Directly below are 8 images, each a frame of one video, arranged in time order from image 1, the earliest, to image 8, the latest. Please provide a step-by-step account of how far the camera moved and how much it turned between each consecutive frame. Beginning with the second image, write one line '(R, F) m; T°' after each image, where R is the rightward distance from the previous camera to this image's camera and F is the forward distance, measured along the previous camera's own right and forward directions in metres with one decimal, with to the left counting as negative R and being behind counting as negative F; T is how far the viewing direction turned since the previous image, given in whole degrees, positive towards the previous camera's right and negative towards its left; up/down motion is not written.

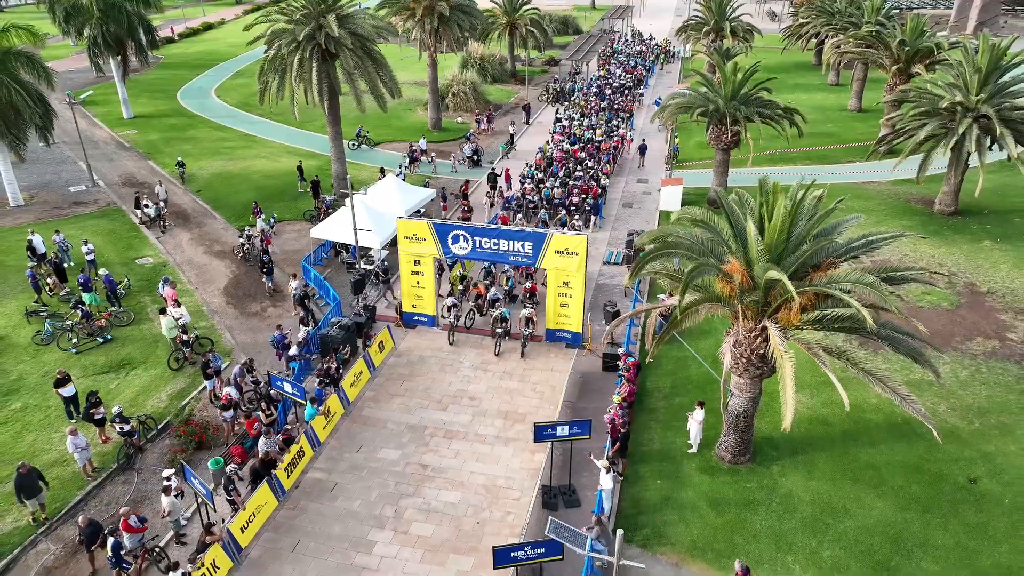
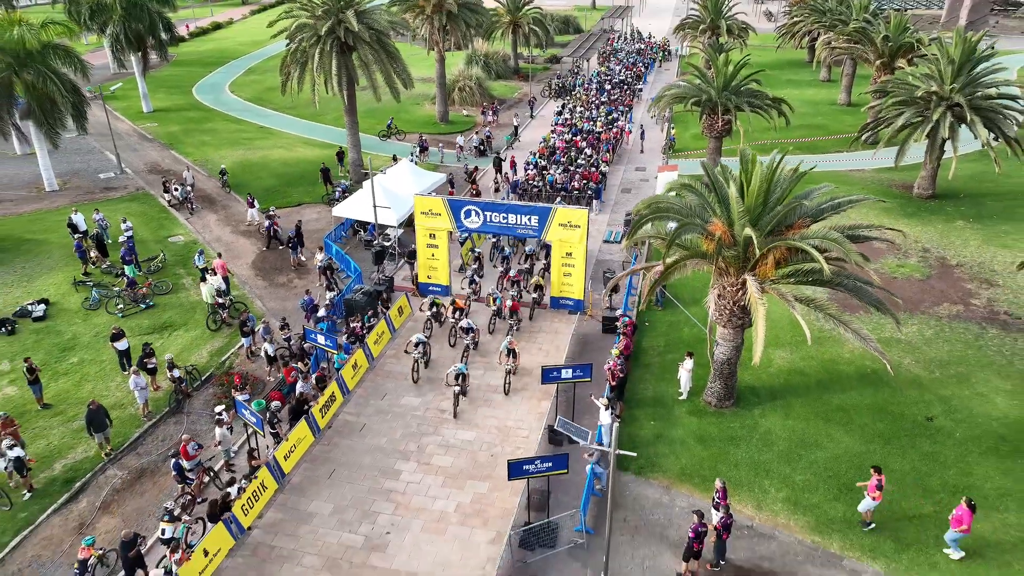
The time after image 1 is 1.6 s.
(-0.3, -2.1) m; 0°
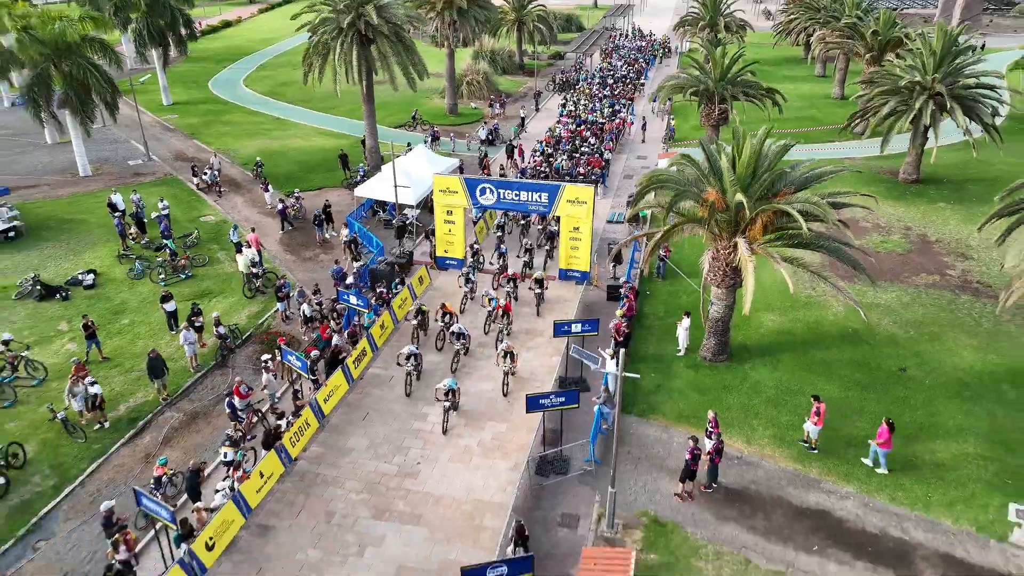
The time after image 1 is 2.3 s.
(-0.4, -2.1) m; 0°
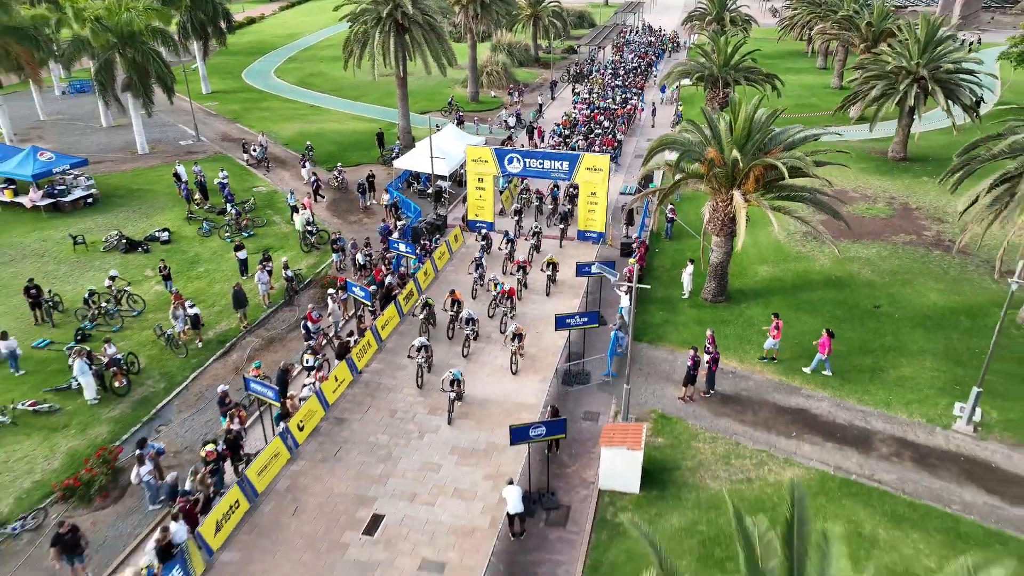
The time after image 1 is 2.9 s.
(-0.7, -3.5) m; -1°
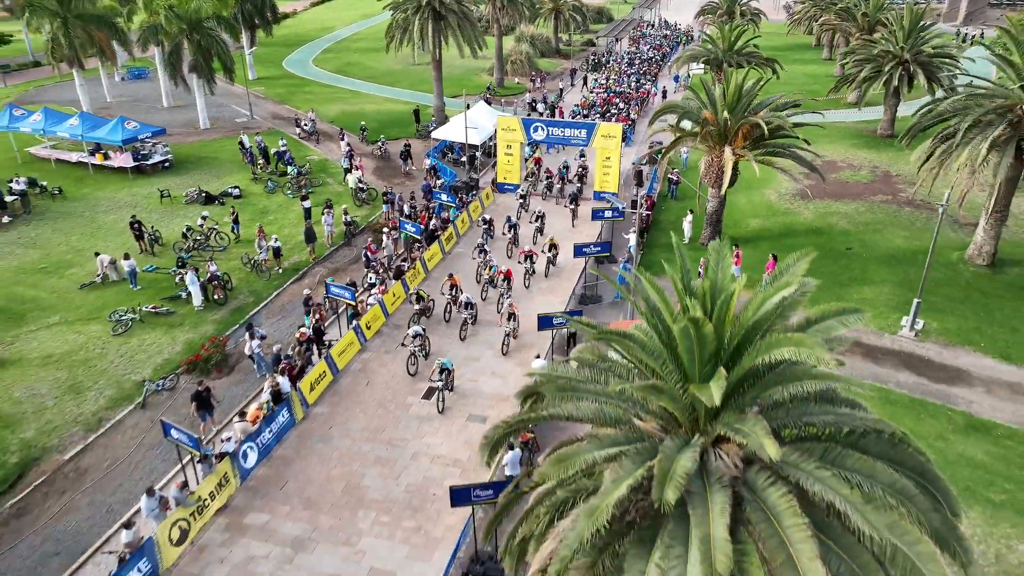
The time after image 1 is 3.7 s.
(-0.3, -4.4) m; -1°
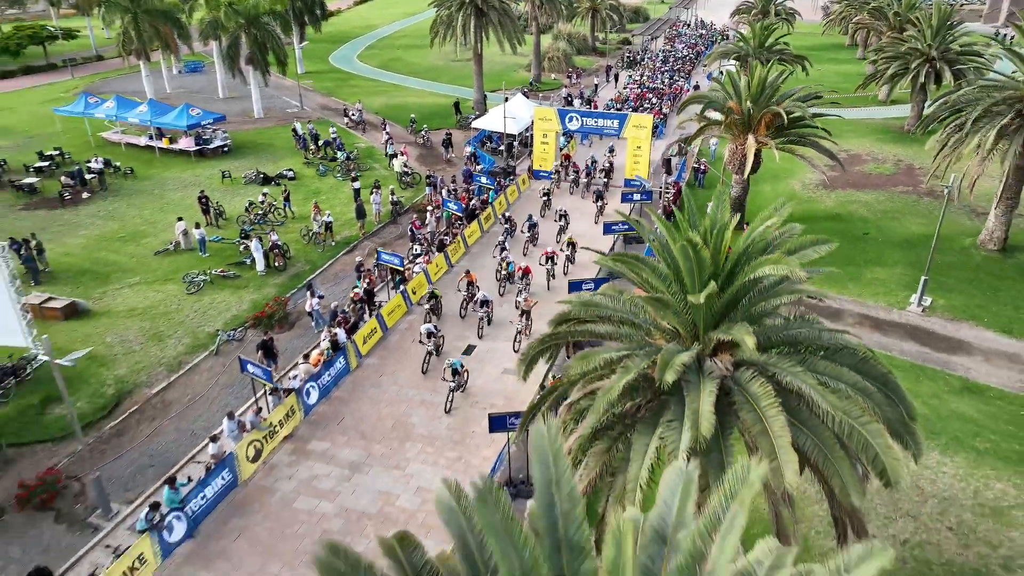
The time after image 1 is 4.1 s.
(0.0, -2.1) m; -3°
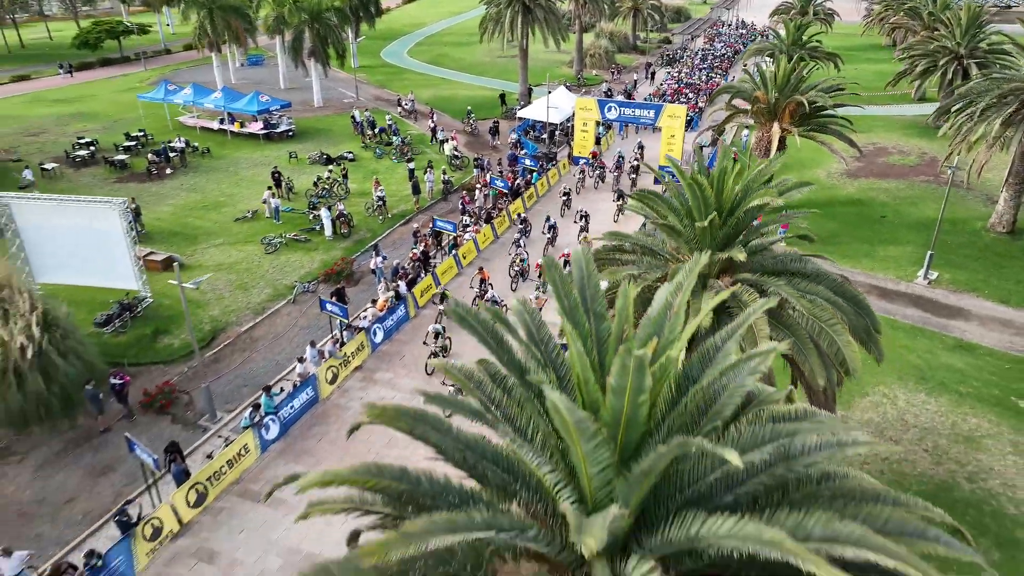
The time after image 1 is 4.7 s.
(-0.1, -2.9) m; -3°
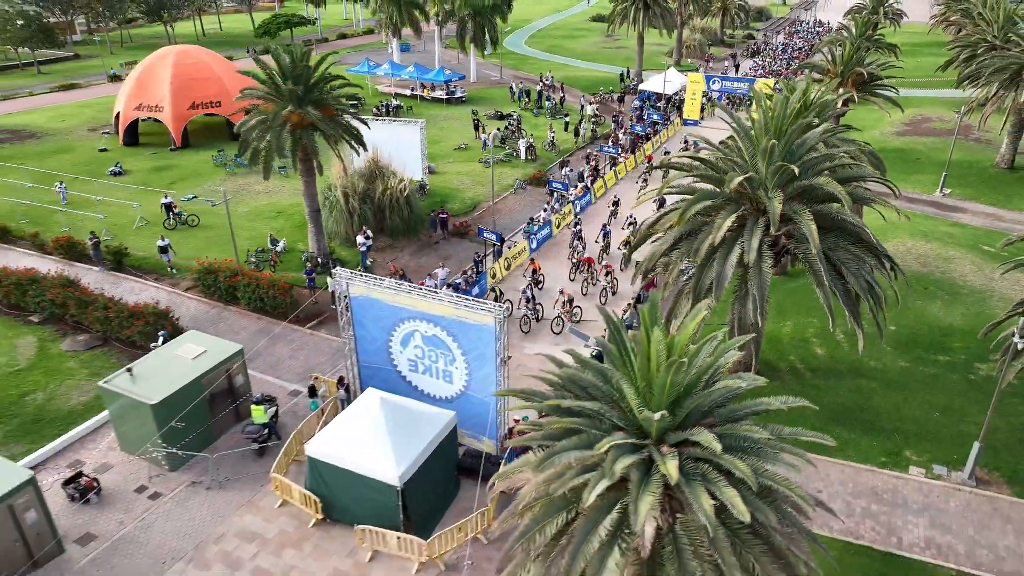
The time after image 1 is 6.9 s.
(-4.6, -13.9) m; -5°
